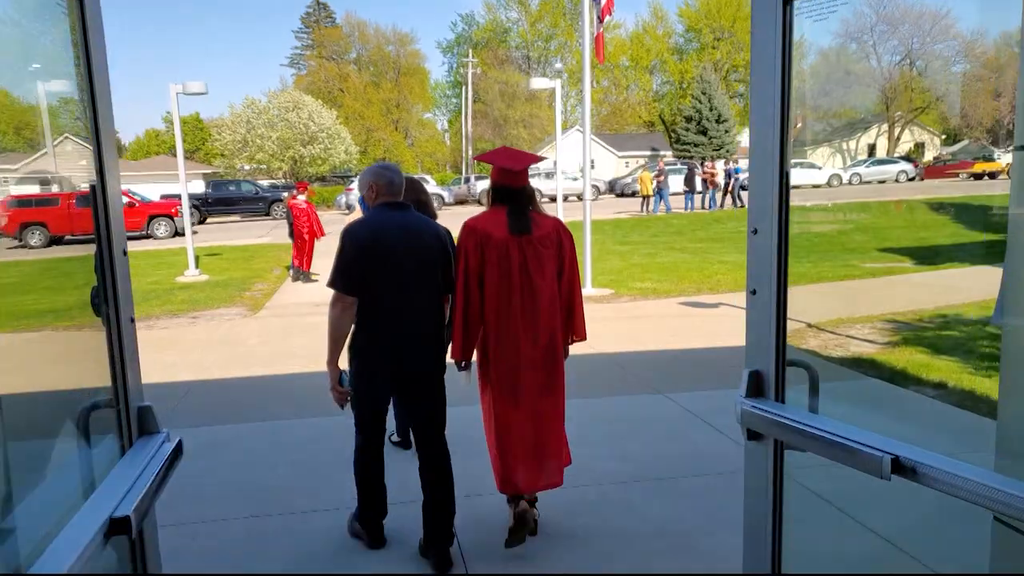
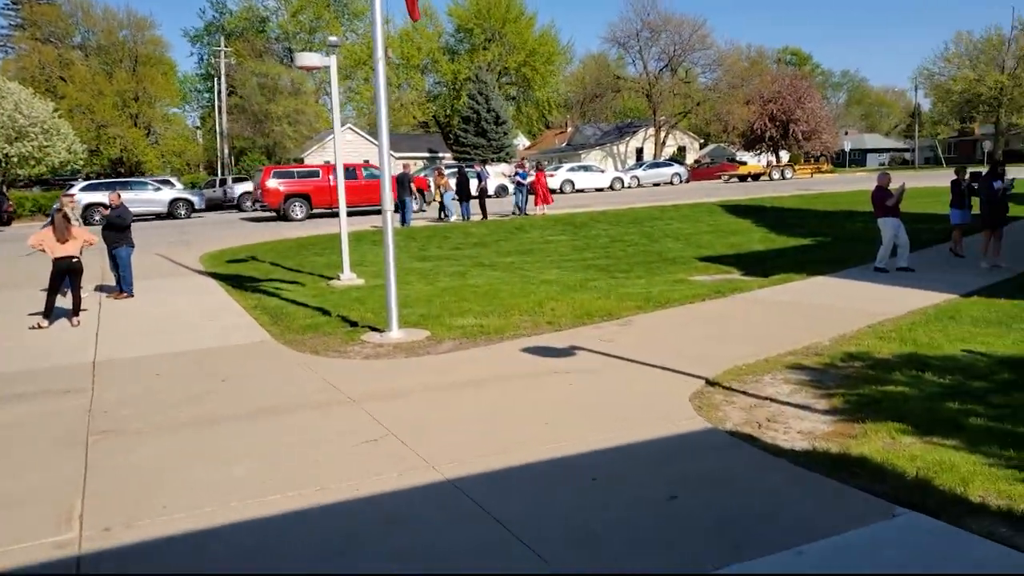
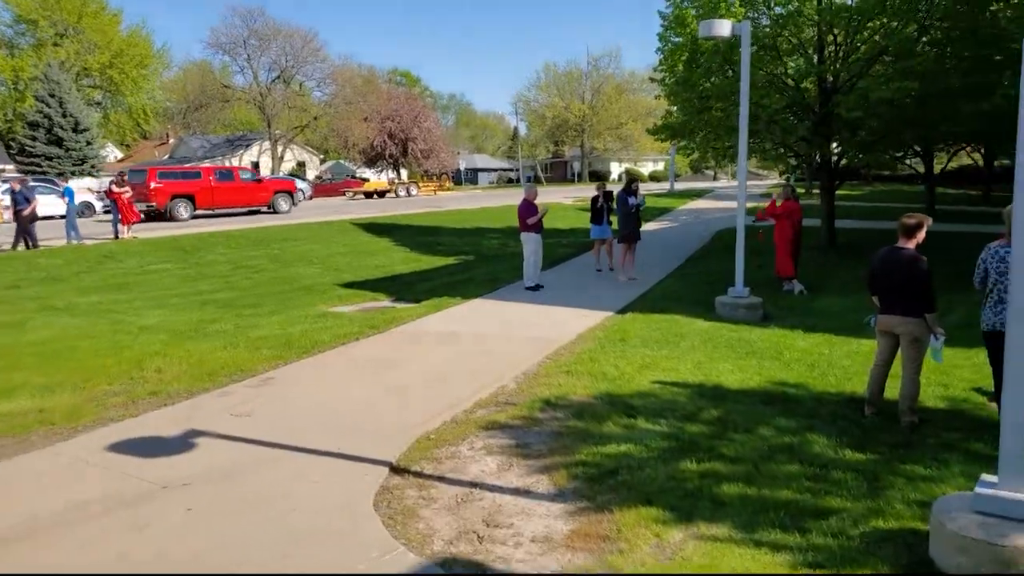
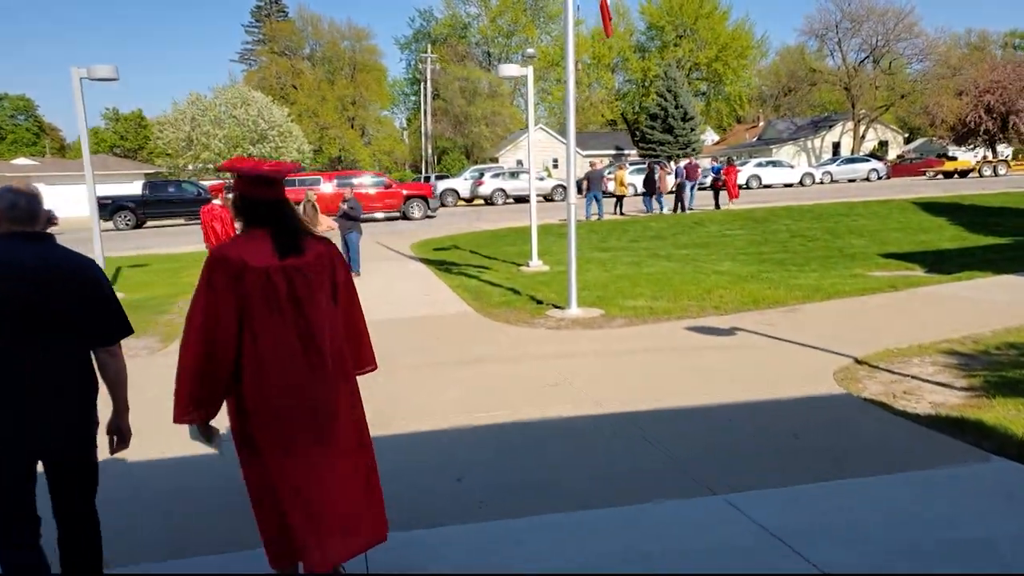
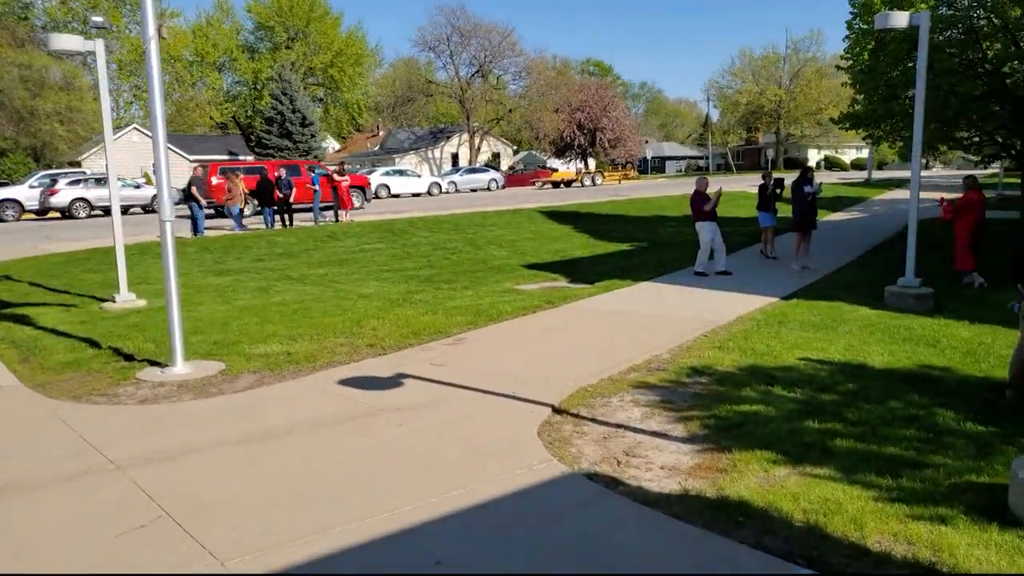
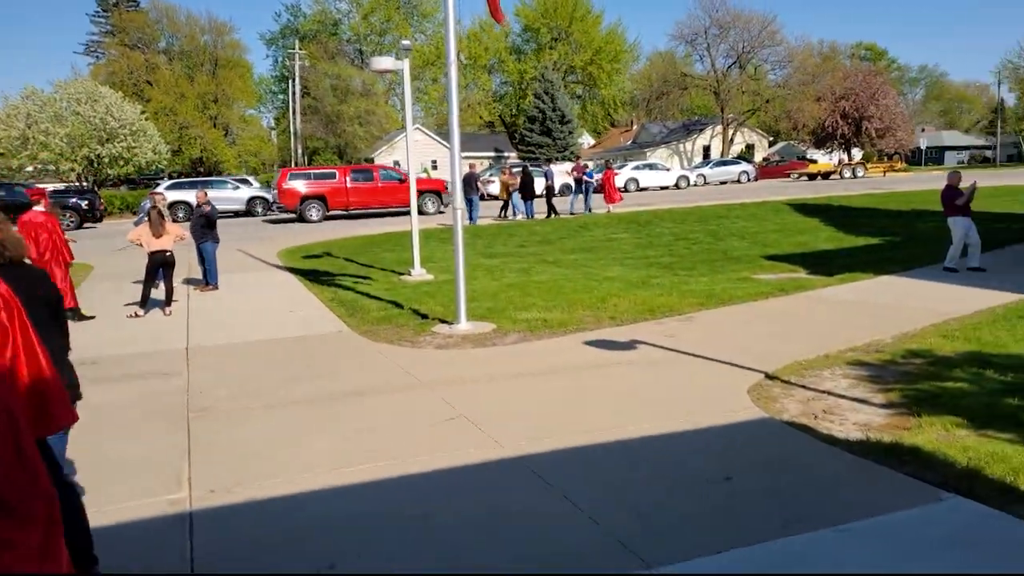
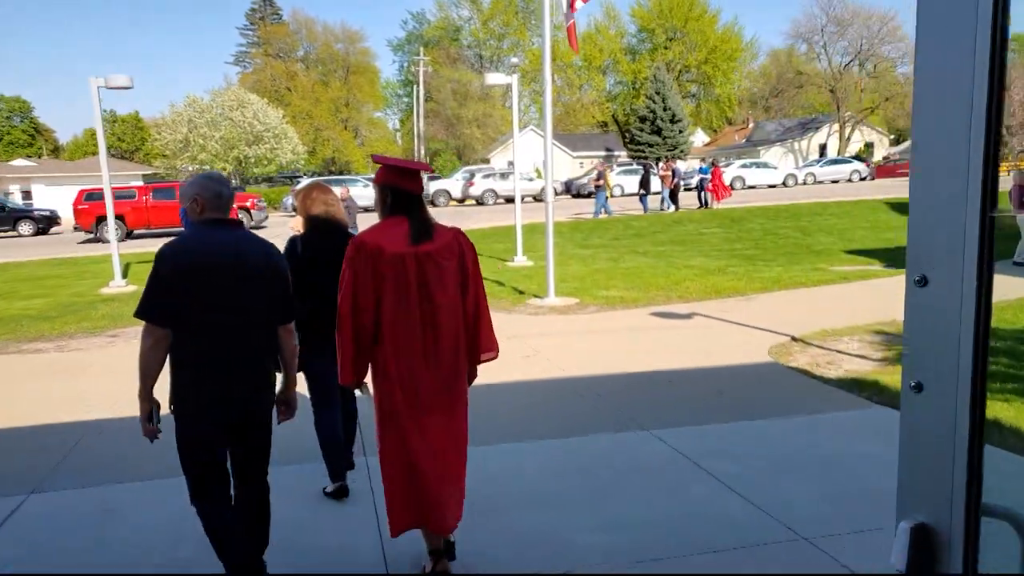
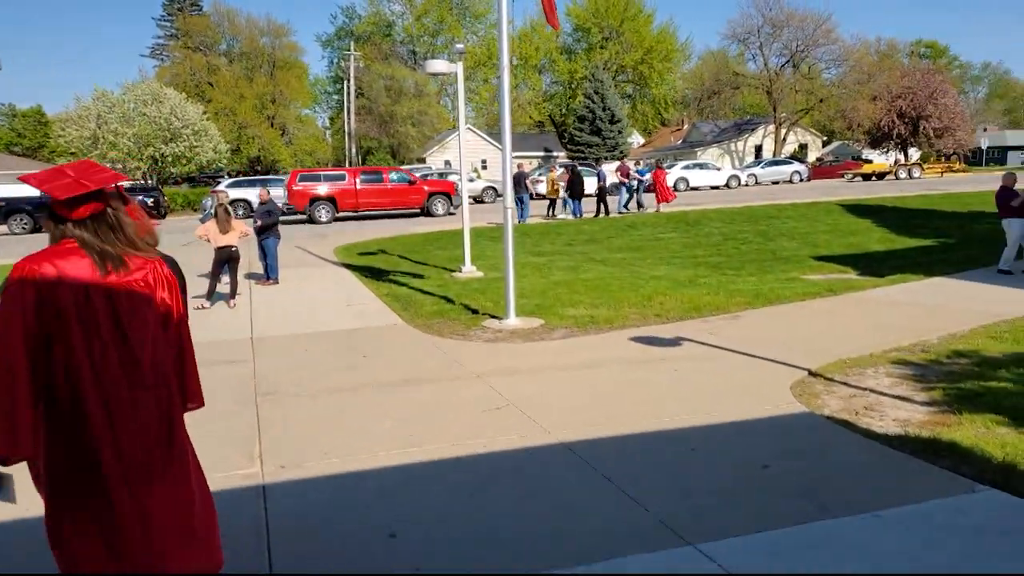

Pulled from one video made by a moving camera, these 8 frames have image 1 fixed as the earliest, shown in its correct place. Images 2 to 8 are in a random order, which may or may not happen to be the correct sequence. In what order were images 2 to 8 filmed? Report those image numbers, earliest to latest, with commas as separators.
7, 4, 8, 6, 2, 5, 3
